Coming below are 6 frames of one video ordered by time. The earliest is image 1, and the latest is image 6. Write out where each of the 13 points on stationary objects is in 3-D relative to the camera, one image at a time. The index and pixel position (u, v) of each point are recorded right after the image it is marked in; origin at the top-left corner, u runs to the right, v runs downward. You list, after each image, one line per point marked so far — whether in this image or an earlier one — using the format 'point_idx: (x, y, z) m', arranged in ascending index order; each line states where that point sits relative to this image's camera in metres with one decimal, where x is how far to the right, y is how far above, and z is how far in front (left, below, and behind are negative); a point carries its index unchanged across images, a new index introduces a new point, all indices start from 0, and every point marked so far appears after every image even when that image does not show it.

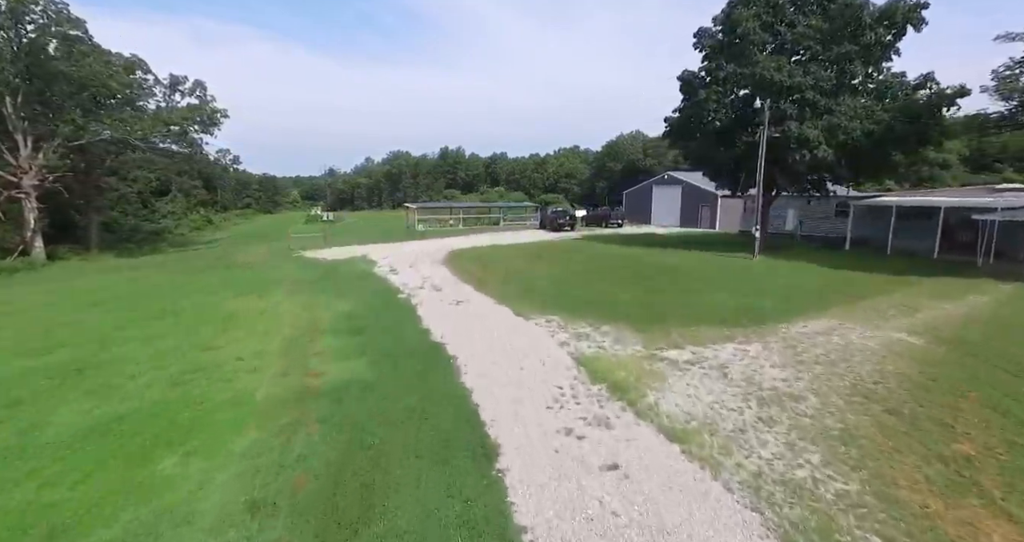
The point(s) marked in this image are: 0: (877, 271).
0: (+11.5, 0.0, +15.6) m
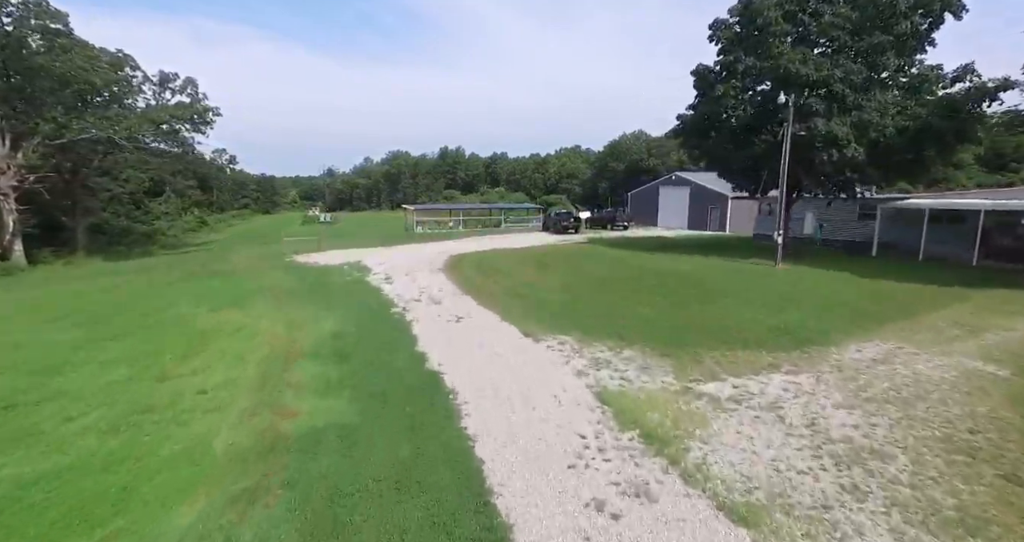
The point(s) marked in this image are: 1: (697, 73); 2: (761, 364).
0: (+11.6, -0.3, +14.4) m
1: (+7.4, +7.9, +19.8) m
2: (+3.9, -1.4, +7.7) m
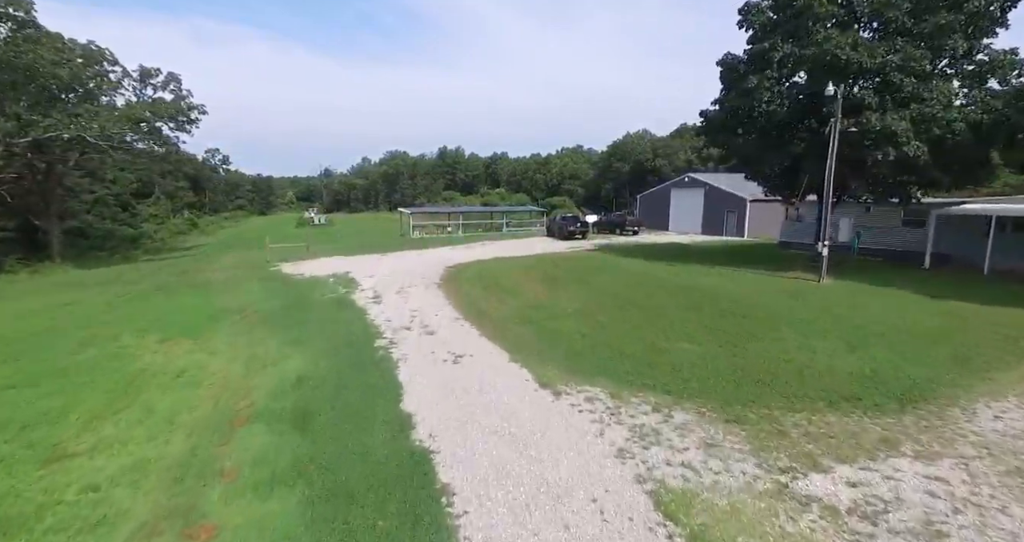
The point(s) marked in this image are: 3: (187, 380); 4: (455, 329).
0: (+11.8, -0.7, +12.3) m
1: (+7.6, +7.5, +17.8) m
2: (+4.1, -1.9, +5.6) m
3: (-5.3, -1.8, +8.1) m
4: (-1.2, -1.3, +10.6) m
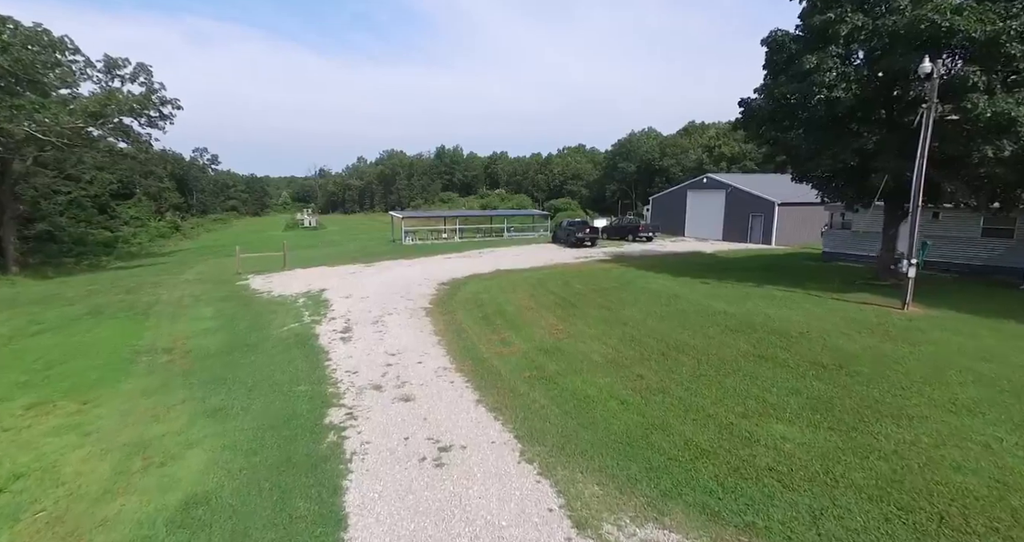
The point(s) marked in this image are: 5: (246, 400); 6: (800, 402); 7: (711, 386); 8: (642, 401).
0: (+11.9, -1.3, +9.4) m
1: (+7.8, +6.9, +14.8) m
2: (+4.2, -2.5, +2.7) m
3: (-5.2, -2.3, +5.1) m
4: (-1.1, -1.8, +7.6) m
5: (-4.0, -1.9, +7.6) m
6: (+4.0, -1.8, +6.7) m
7: (+3.1, -1.7, +7.4) m
8: (+1.9, -1.8, +7.1) m
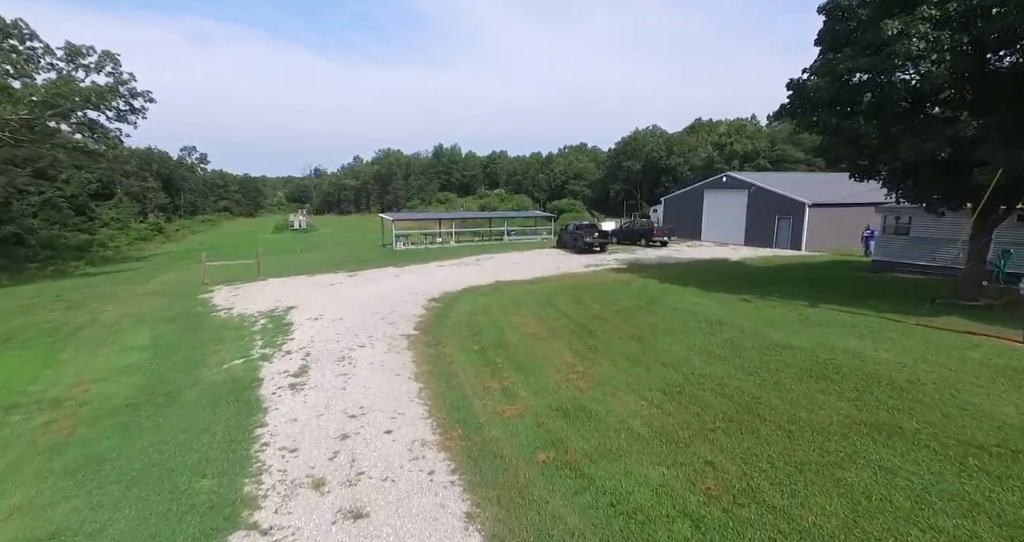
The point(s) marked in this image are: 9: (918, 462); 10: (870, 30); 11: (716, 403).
0: (+12.0, -1.7, +6.7) m
1: (+7.8, +6.5, +12.2) m
2: (+4.3, -2.9, 0.0) m
3: (-5.1, -2.7, +2.4) m
4: (-1.0, -2.2, +4.9) m
5: (-4.0, -2.3, +5.0) m
6: (+4.1, -2.2, +4.1) m
7: (+3.1, -2.1, +4.8) m
8: (+2.0, -2.2, +4.4) m
9: (+4.3, -2.0, +5.1) m
10: (+8.0, +5.4, +11.1) m
11: (+2.9, -1.7, +7.0) m
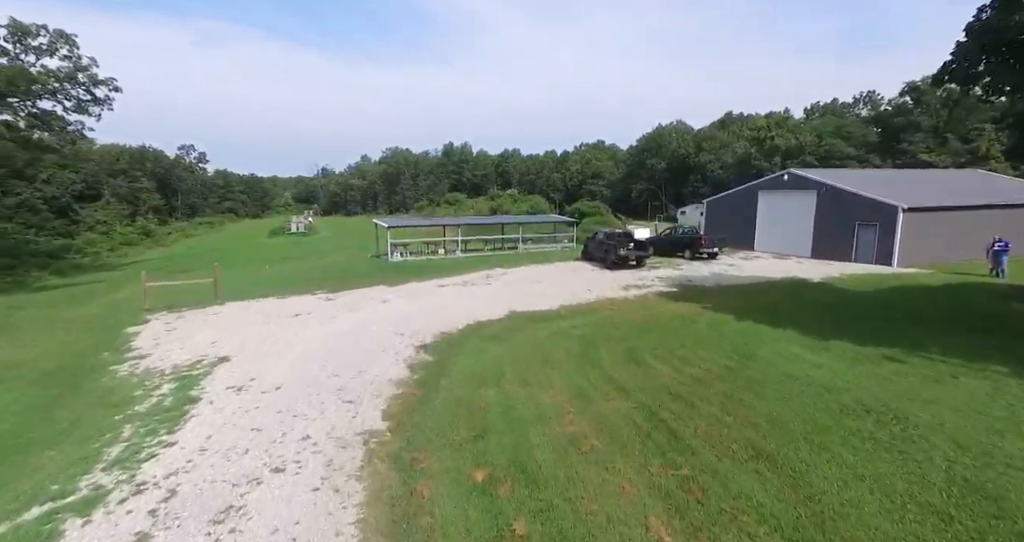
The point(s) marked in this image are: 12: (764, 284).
0: (+12.3, -2.5, +1.9) m
1: (+8.3, +5.7, +7.5) m
2: (+4.4, -3.6, -4.6) m
3: (-4.9, -3.5, -1.9) m
4: (-0.8, -3.0, +0.5) m
5: (-3.7, -3.1, +0.6) m
6: (+4.3, -2.9, -0.5) m
7: (+3.4, -2.9, +0.2) m
8: (+2.2, -3.0, -0.1) m
9: (+4.6, -2.8, +0.5) m
10: (+8.4, +4.7, +6.4) m
11: (+3.2, -2.5, +2.4) m
12: (+8.4, -0.4, +16.7) m
